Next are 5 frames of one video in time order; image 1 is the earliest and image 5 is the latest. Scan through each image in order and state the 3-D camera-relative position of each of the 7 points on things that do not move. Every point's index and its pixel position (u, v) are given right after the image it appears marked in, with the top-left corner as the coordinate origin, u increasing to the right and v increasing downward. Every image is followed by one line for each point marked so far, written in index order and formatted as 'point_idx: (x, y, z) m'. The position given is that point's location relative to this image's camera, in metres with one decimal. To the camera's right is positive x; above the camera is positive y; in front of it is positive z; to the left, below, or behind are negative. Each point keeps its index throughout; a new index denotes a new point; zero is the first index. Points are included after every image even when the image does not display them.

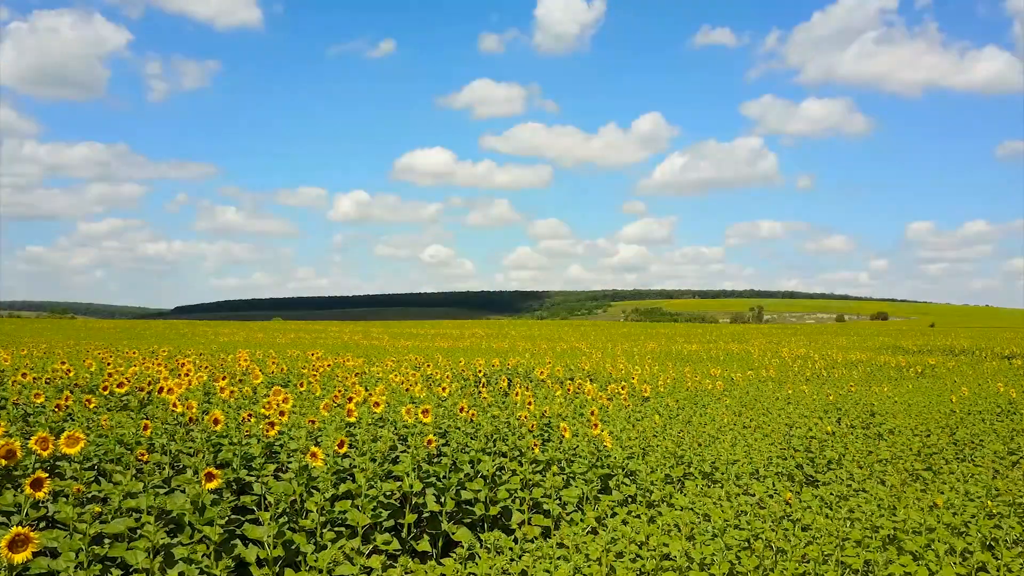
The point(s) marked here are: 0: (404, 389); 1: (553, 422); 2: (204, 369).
0: (-2.3, -2.1, +13.4) m
1: (+0.7, -2.5, +11.6) m
2: (-8.7, -2.3, +18.6) m
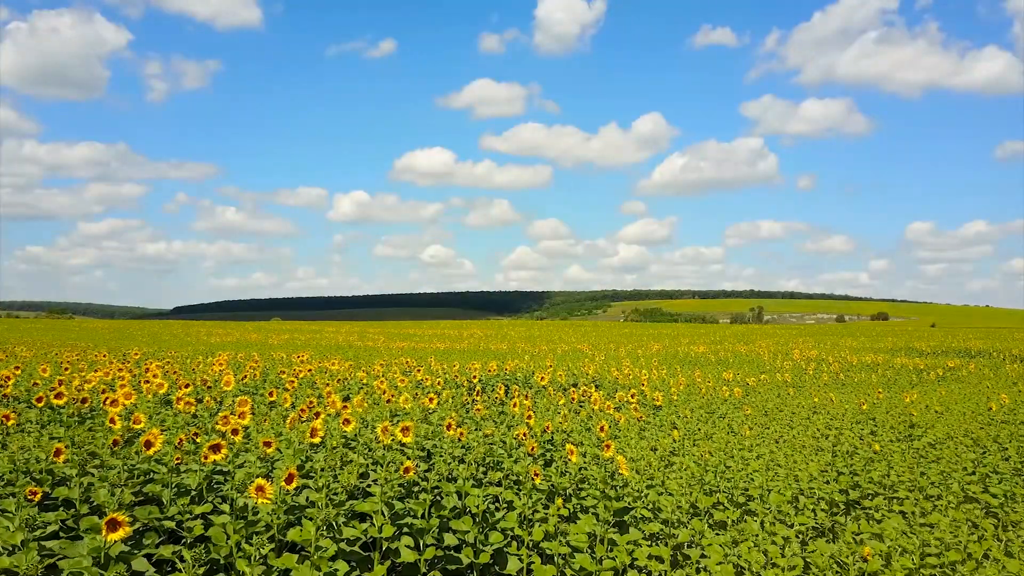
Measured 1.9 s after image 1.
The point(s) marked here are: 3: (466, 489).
0: (-2.3, -2.0, +11.7) m
1: (+0.7, -2.4, +10.0) m
2: (-8.7, -2.2, +16.9) m
3: (-0.5, -2.3, +7.4) m
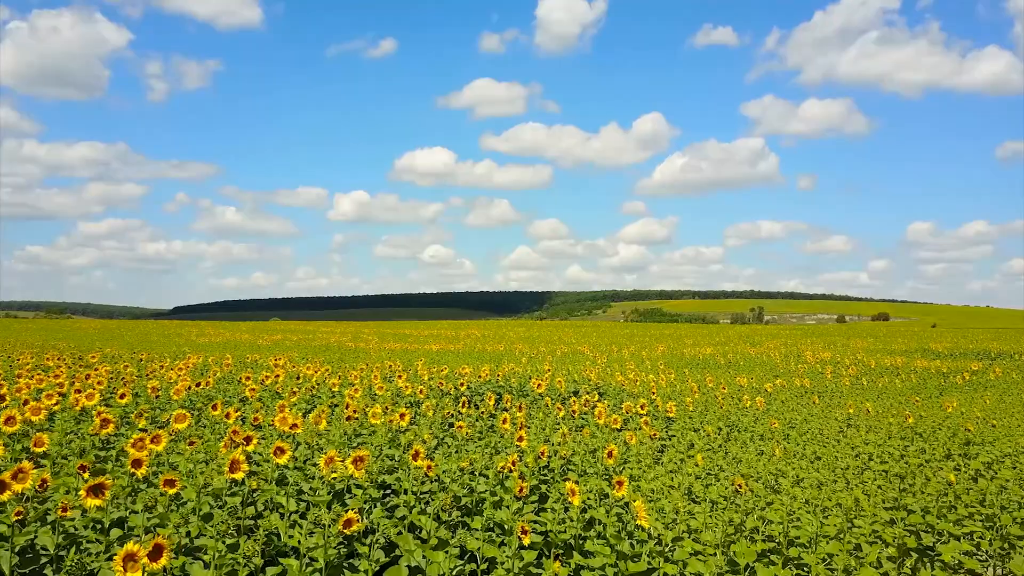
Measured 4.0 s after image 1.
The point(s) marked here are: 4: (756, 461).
0: (-2.5, -1.9, +9.8) m
1: (+0.5, -2.3, +8.0) m
2: (-8.9, -2.1, +15.0) m
3: (-0.7, -2.2, +5.5) m
4: (+3.8, -2.7, +10.1) m
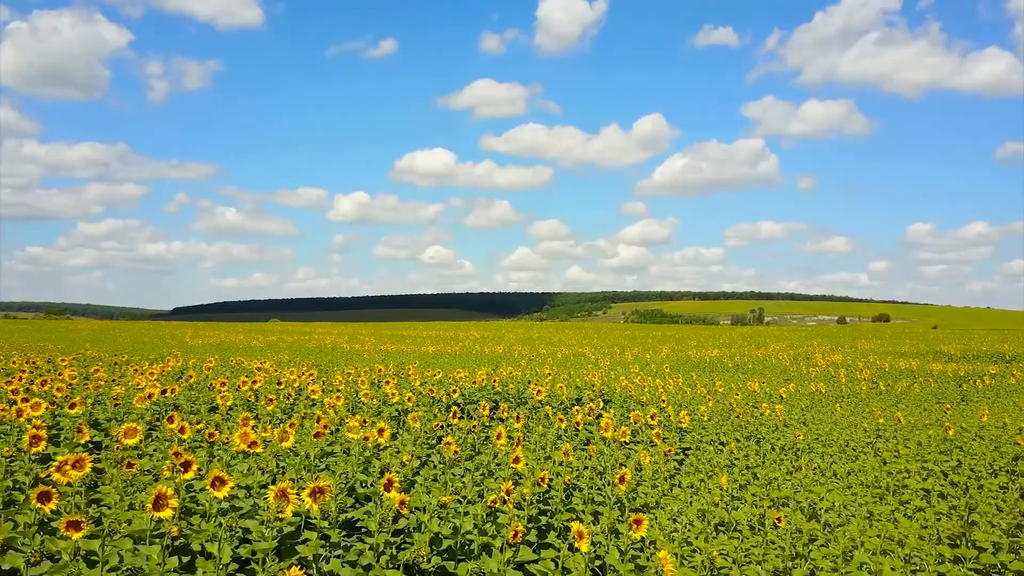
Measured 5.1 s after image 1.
0: (-2.6, -1.9, +8.5) m
1: (+0.4, -2.2, +6.8) m
2: (-9.0, -2.1, +13.7) m
3: (-0.8, -2.1, +4.2) m
4: (+3.7, -2.6, +8.8) m
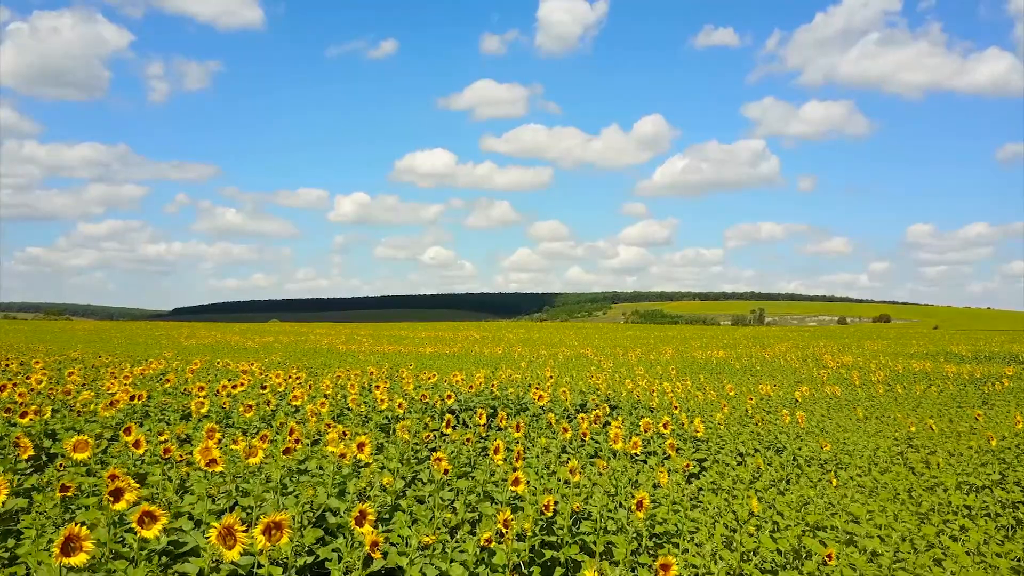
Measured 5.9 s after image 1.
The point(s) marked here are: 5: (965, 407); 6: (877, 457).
0: (-2.6, -1.8, +7.5) m
1: (+0.4, -2.2, +5.8) m
2: (-9.0, -2.0, +12.7) m
3: (-0.8, -2.1, +3.2) m
4: (+3.7, -2.6, +7.8) m
5: (+12.2, -3.2, +17.5) m
6: (+6.2, -2.9, +11.1) m
